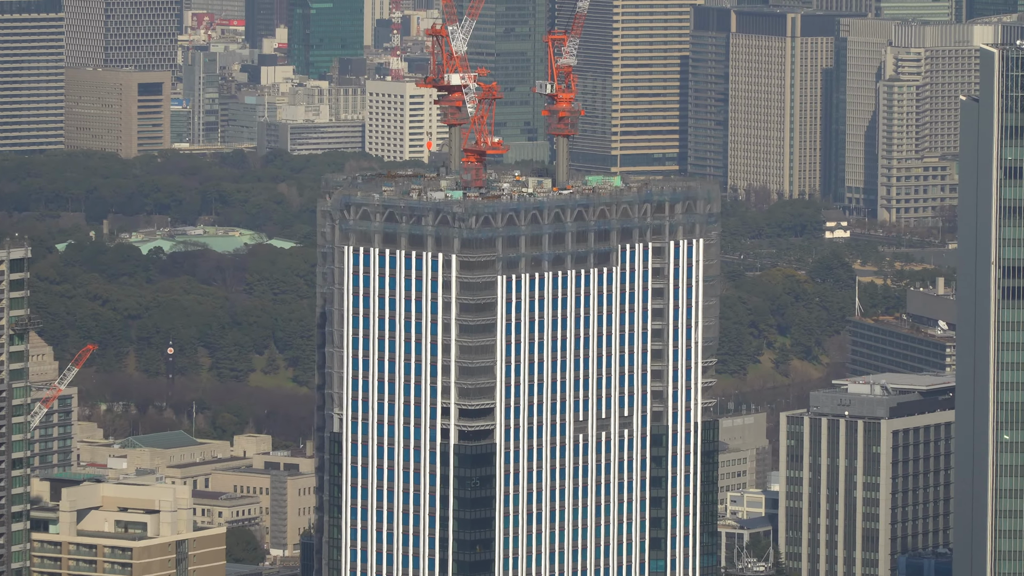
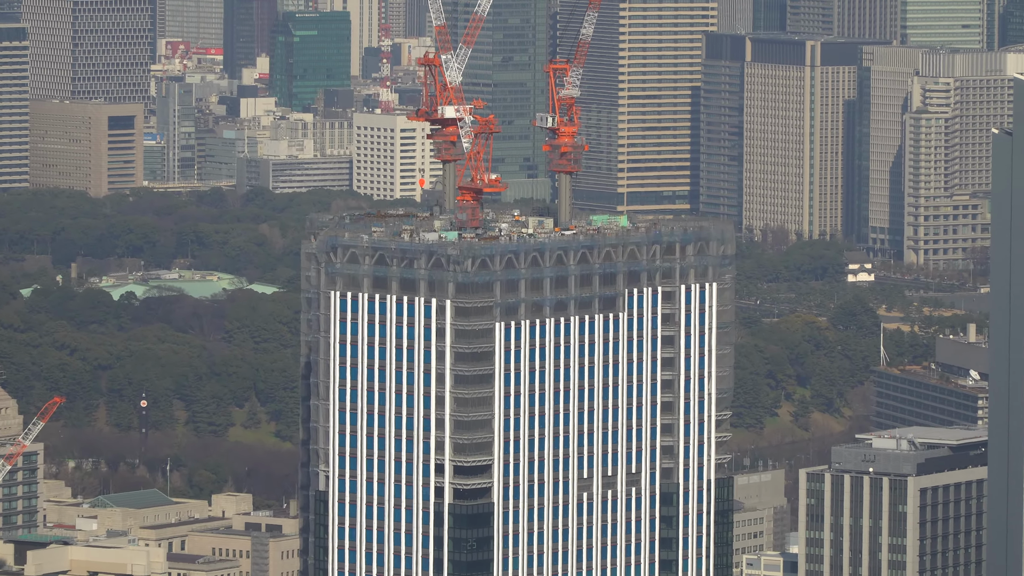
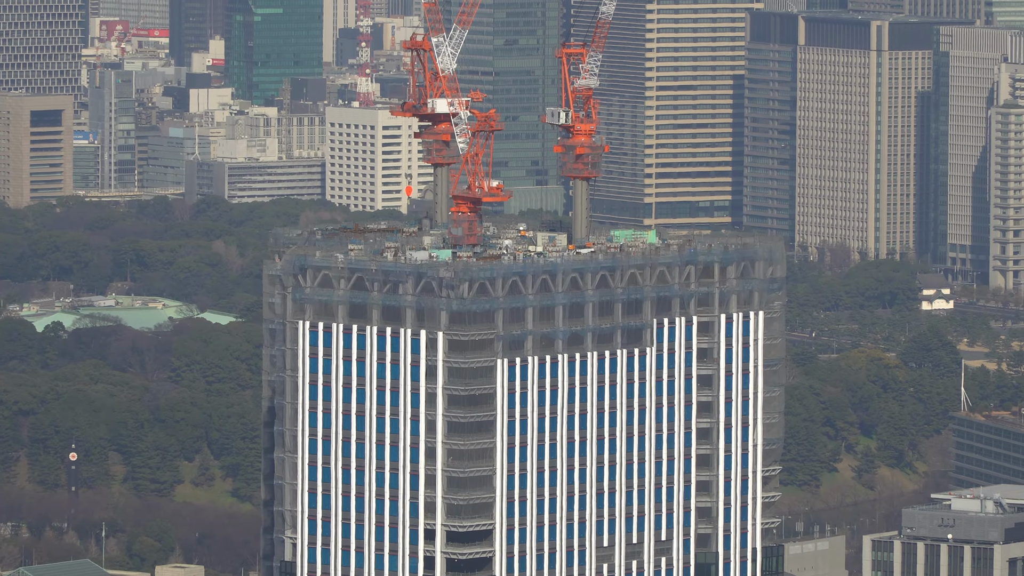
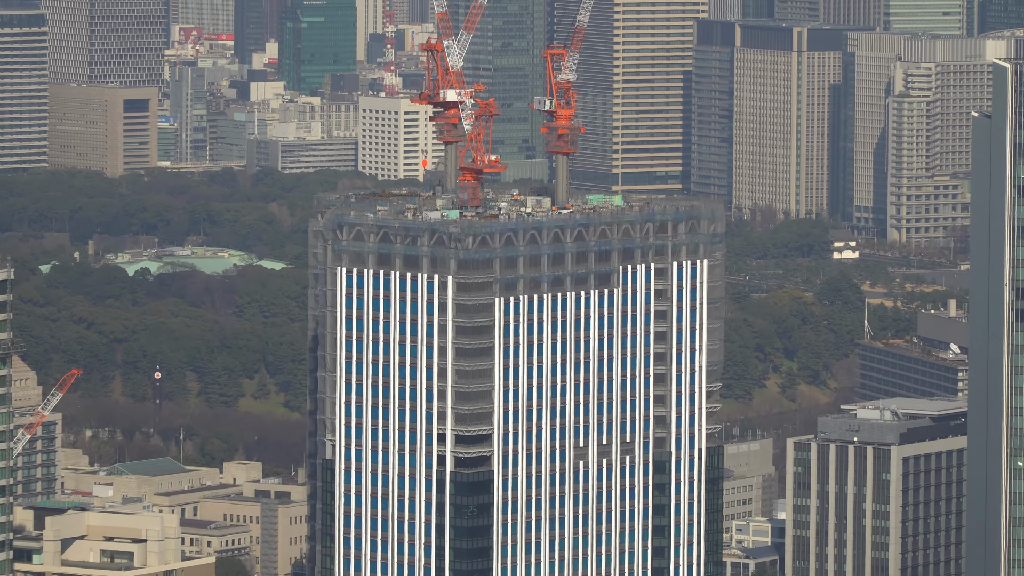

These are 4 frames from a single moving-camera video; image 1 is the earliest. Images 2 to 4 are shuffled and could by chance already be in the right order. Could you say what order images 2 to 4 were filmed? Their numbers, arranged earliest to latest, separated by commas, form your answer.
4, 2, 3
